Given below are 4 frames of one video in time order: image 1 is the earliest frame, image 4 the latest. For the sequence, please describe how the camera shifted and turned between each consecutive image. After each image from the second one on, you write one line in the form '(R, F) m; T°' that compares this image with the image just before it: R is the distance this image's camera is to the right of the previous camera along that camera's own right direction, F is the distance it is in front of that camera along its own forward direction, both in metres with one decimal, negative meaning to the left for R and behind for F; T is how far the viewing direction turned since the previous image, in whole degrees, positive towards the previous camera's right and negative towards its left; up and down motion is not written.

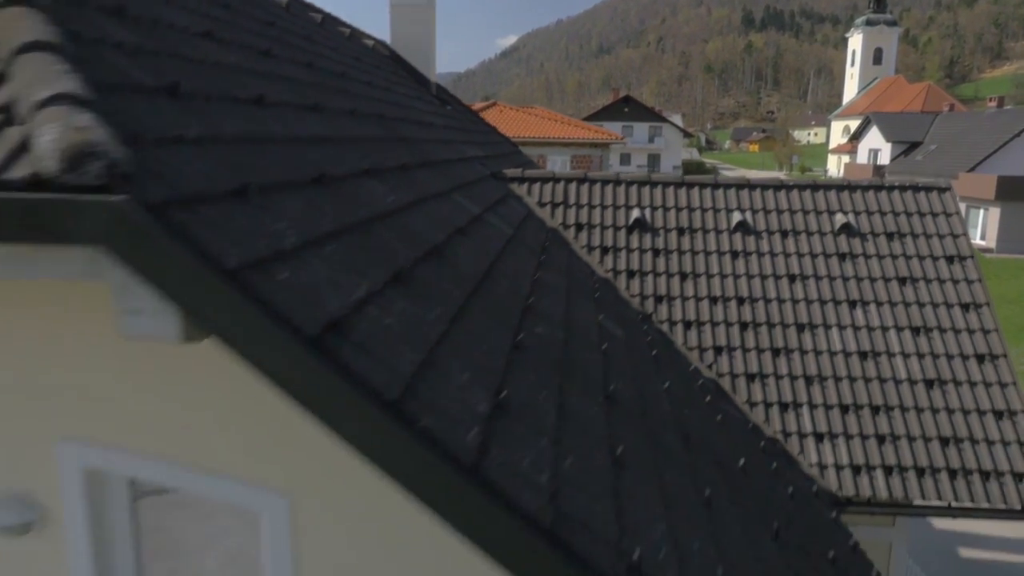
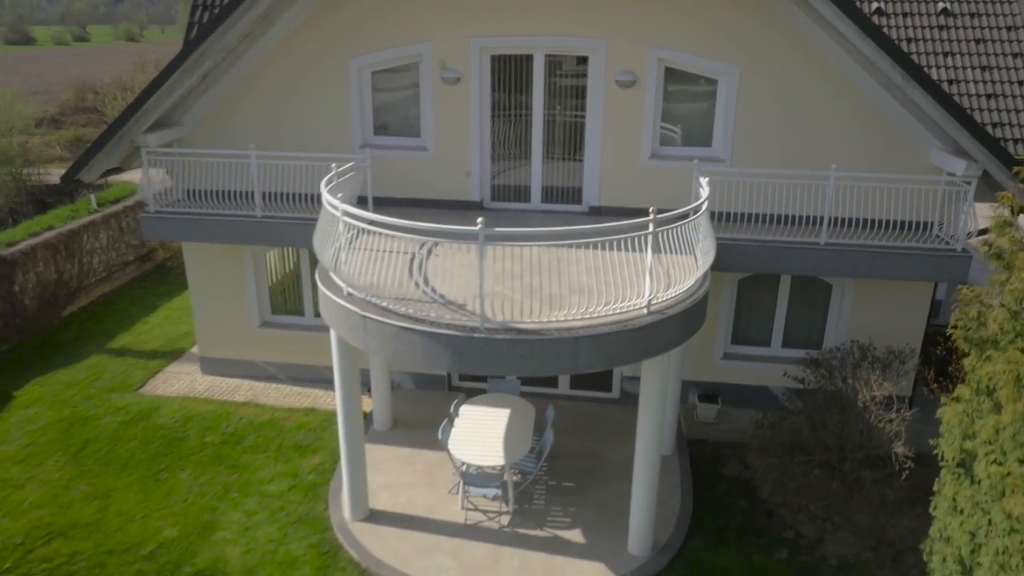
(-3.5, -6.7) m; -3°
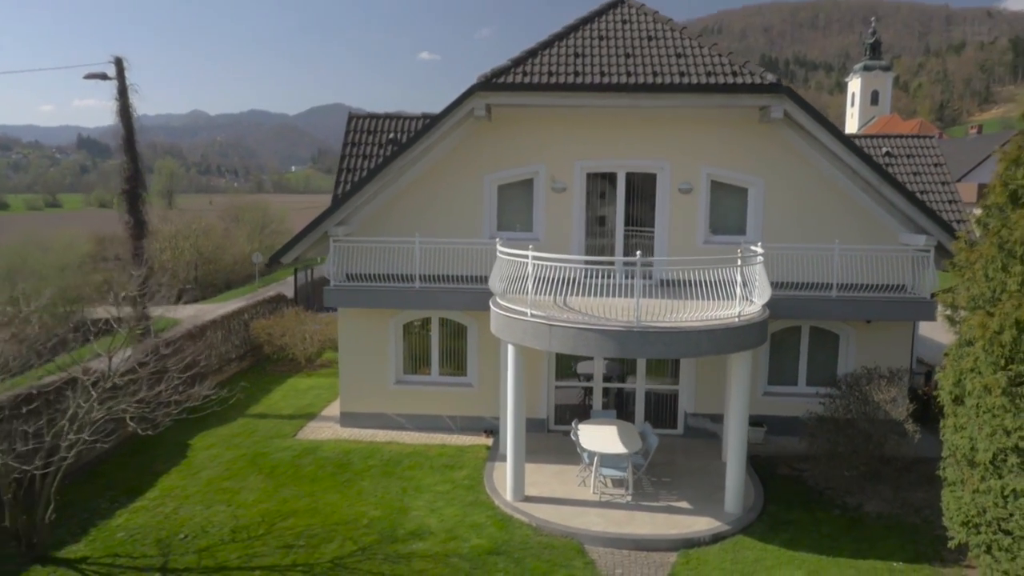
(-2.7, -3.3) m; +4°
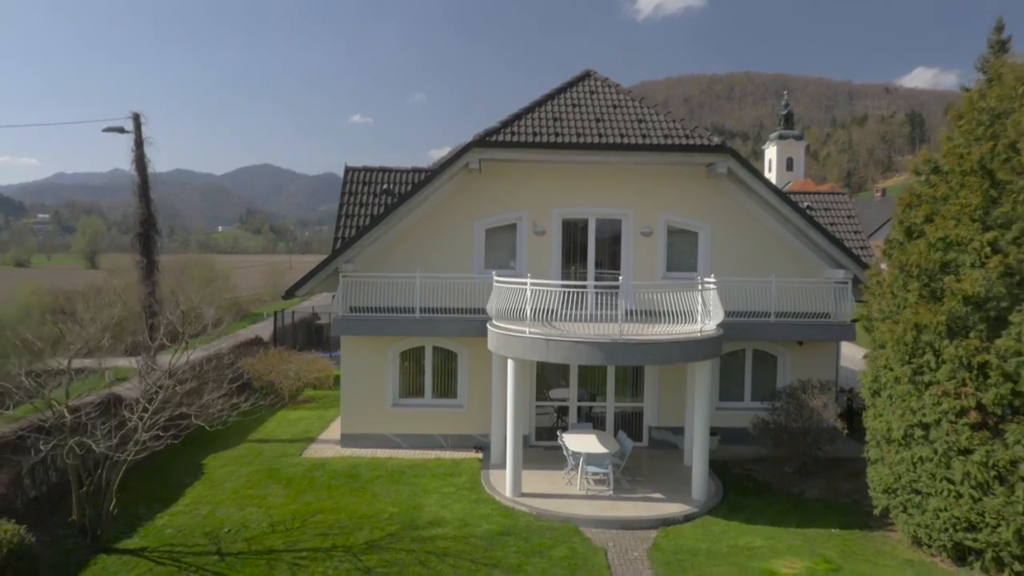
(-1.3, -2.1) m; +5°
